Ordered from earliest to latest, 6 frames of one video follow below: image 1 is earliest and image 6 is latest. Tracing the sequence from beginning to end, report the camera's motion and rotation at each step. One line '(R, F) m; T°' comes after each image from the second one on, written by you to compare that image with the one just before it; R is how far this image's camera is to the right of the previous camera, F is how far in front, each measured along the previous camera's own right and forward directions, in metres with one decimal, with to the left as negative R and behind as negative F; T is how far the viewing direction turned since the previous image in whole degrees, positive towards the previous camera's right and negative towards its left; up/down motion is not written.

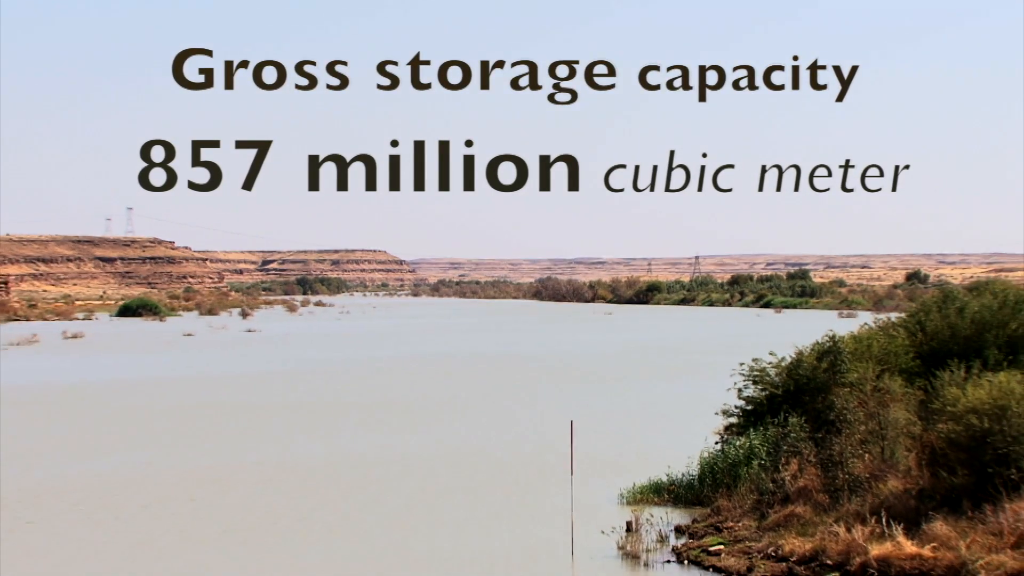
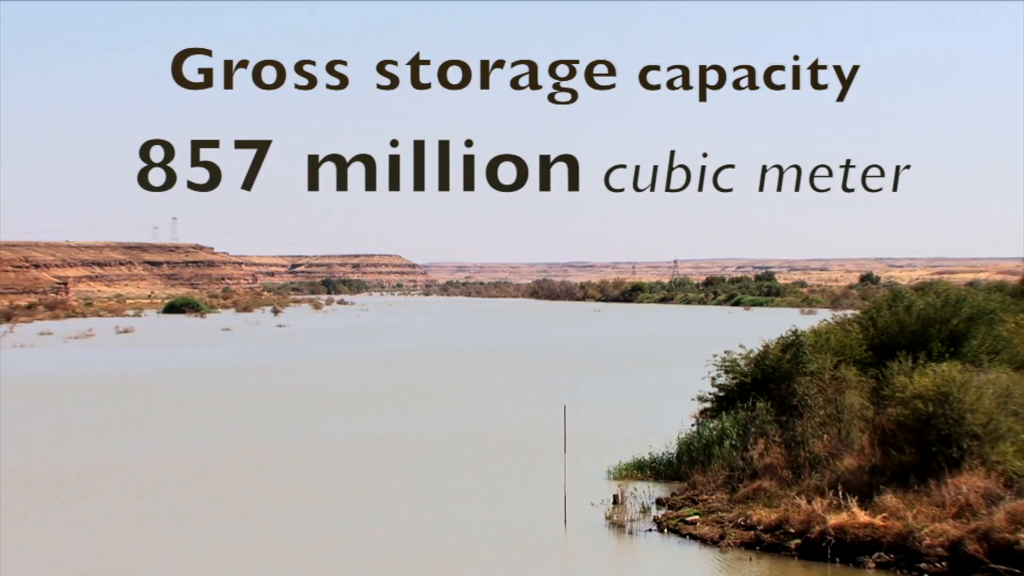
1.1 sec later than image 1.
(0.0, -1.5) m; 0°
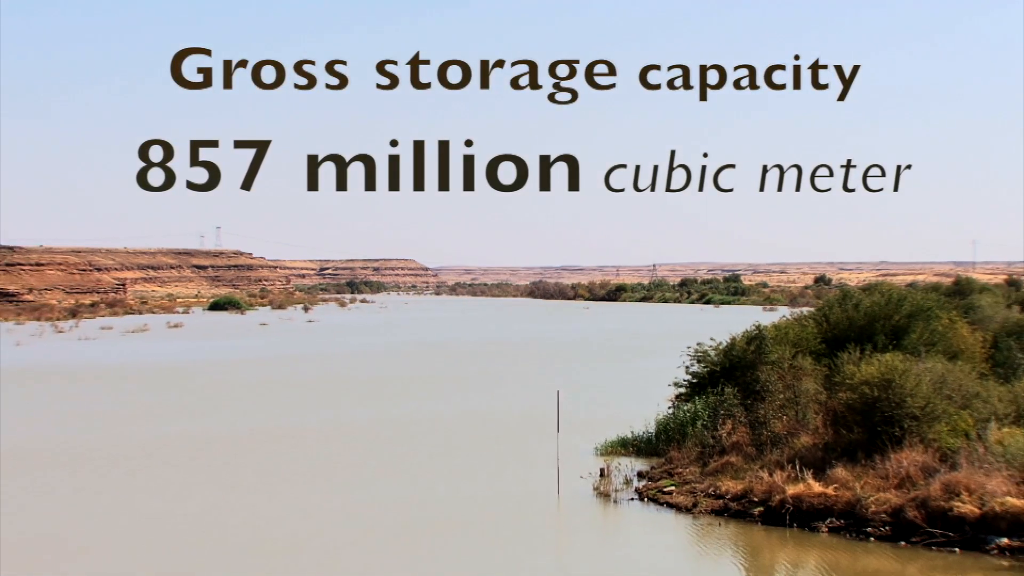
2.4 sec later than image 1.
(0.0, -1.9) m; 0°
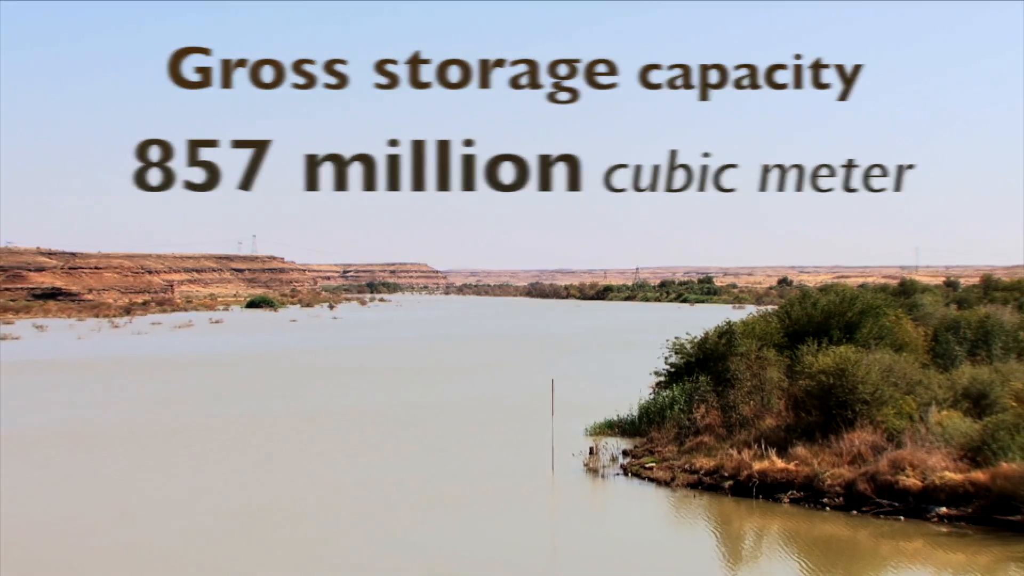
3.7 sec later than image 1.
(0.0, -2.0) m; 0°
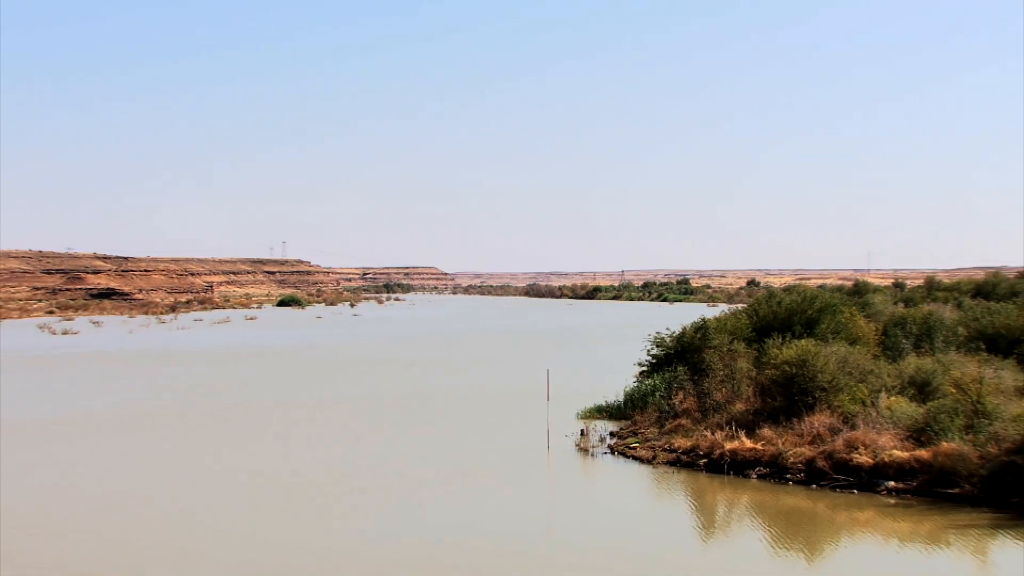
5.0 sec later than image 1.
(-0.1, -2.2) m; 0°
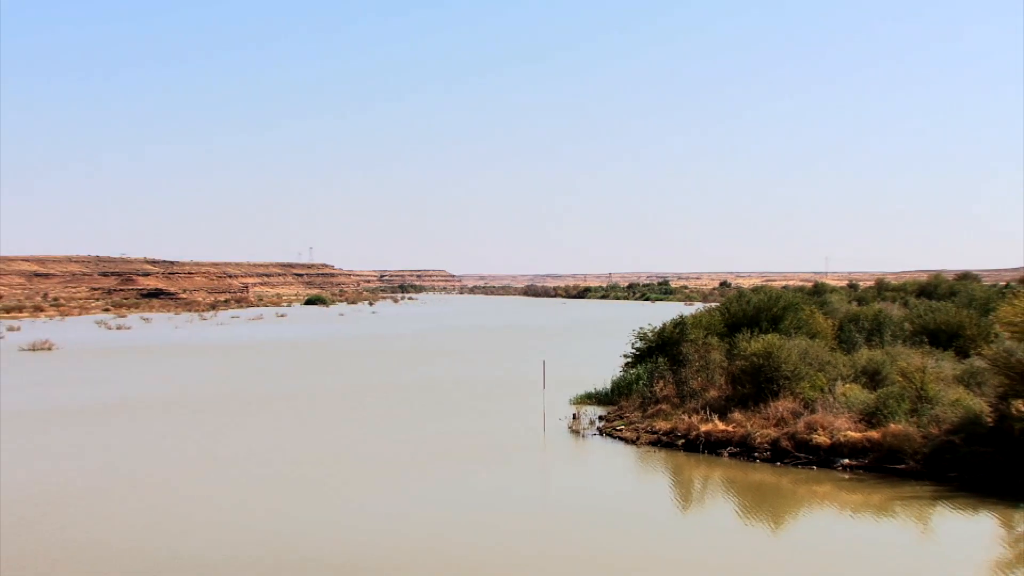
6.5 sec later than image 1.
(-0.1, -2.5) m; 0°
